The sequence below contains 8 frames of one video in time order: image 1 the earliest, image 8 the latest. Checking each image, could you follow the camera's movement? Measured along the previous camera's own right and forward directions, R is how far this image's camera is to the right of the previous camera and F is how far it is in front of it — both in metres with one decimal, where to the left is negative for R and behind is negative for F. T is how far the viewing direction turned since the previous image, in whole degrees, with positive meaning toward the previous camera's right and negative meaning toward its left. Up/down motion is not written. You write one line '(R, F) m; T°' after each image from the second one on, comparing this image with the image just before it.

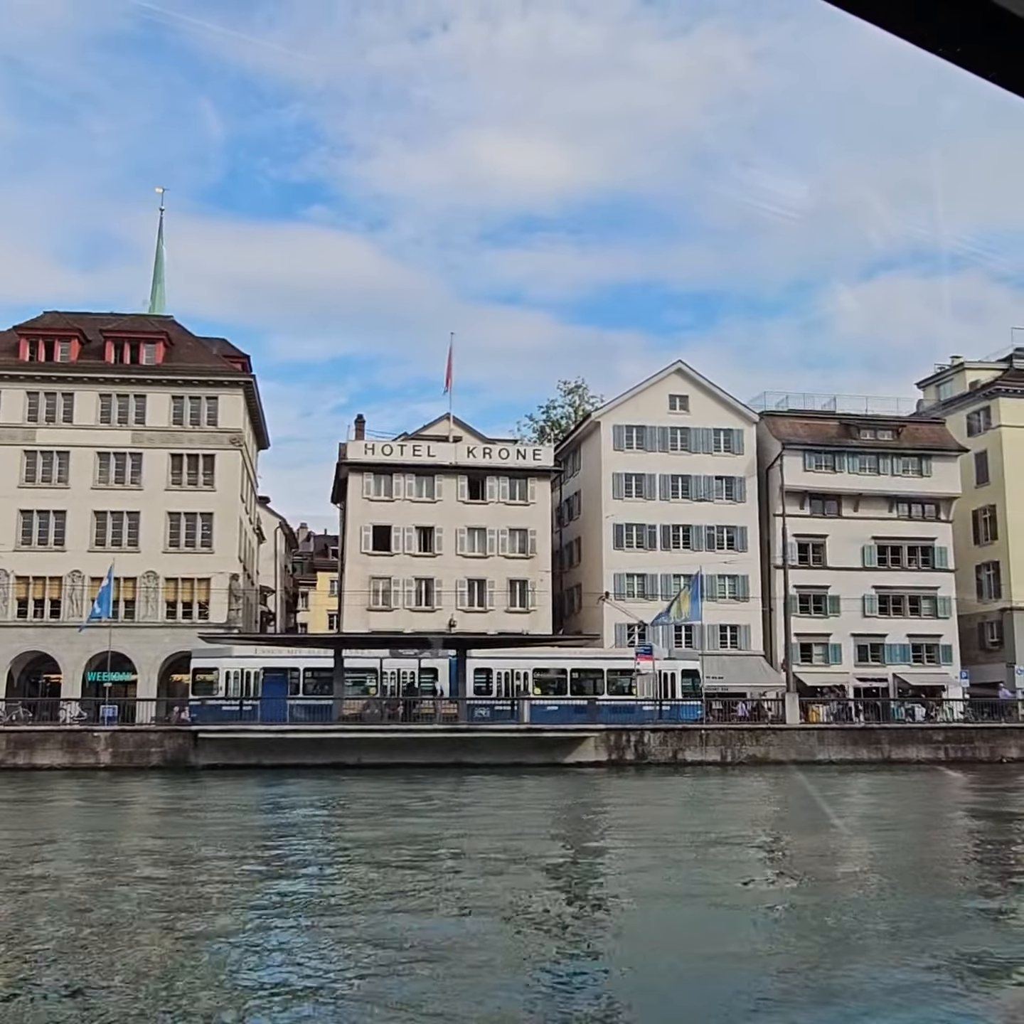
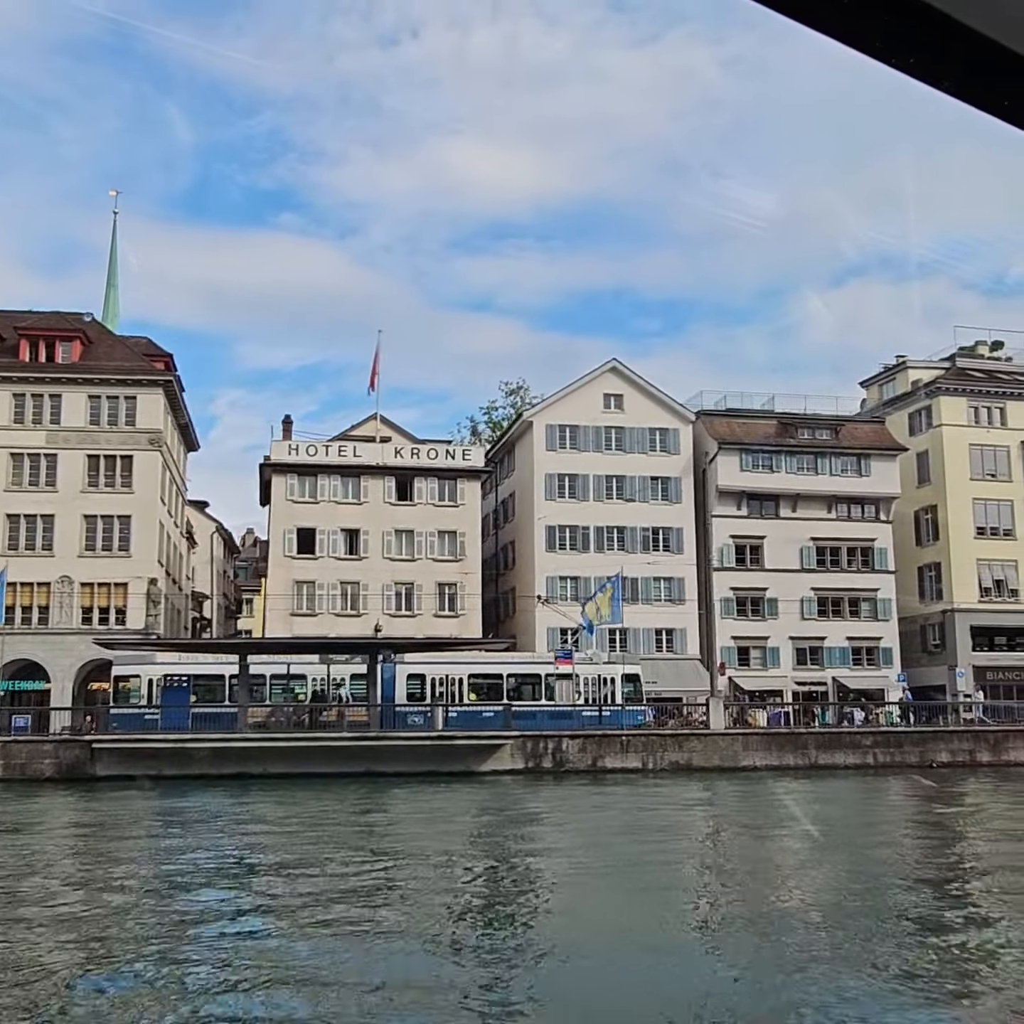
(+1.9, +1.5) m; +1°
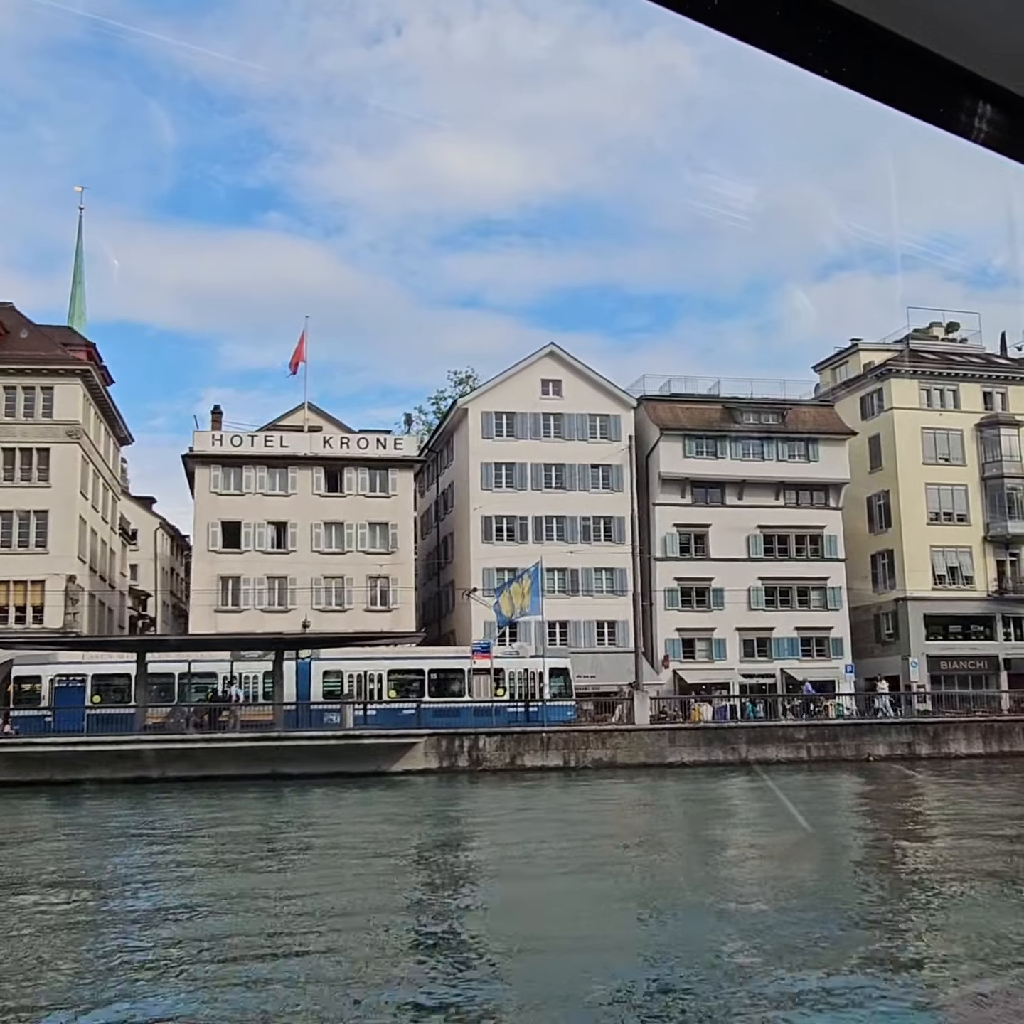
(+2.4, +1.9) m; 0°
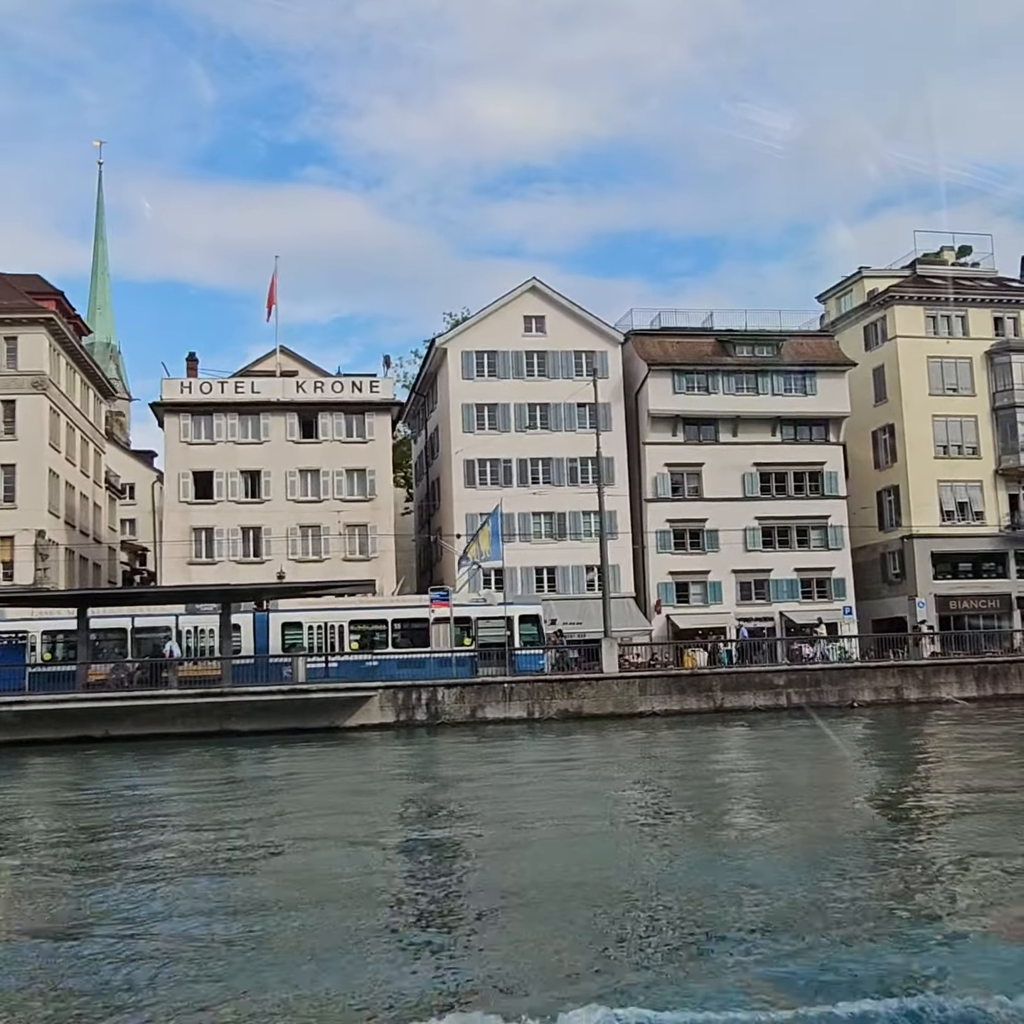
(+2.7, +2.1) m; -2°
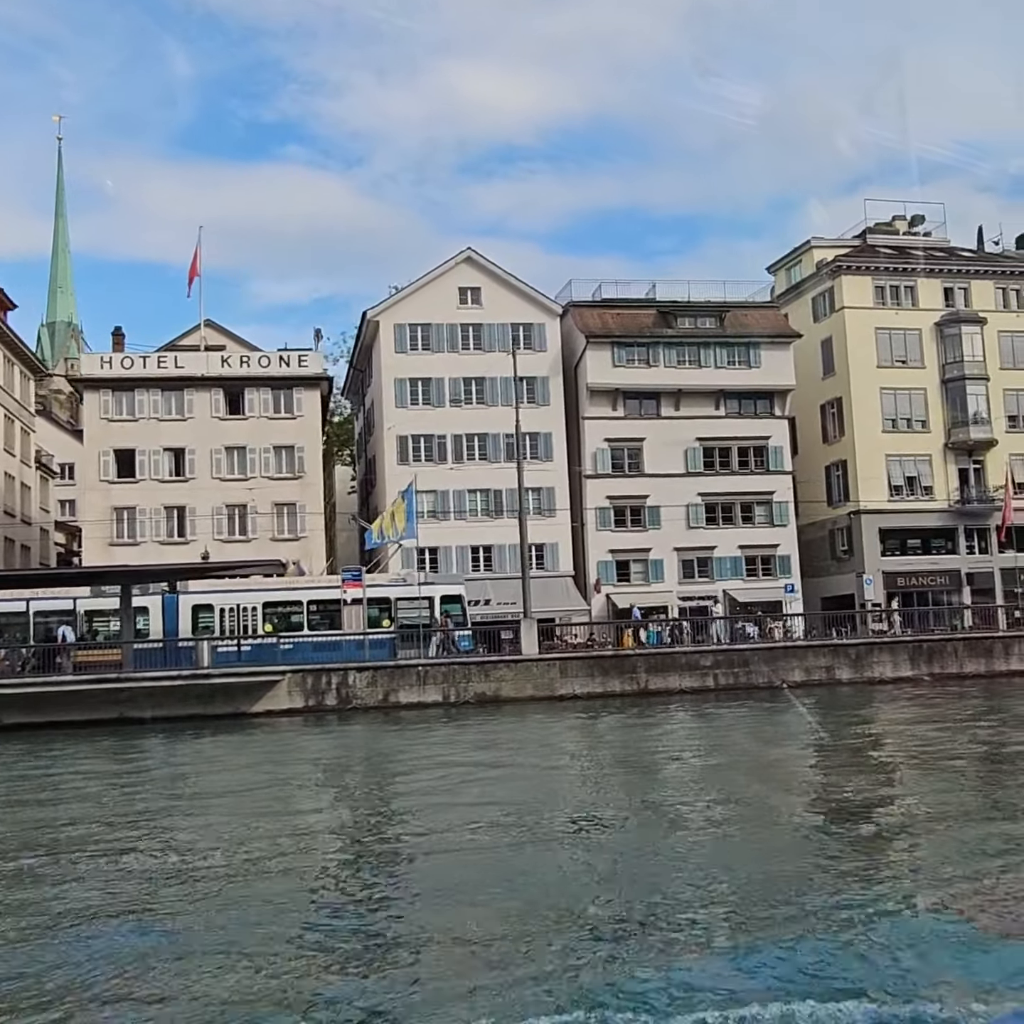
(+1.9, +1.6) m; +1°
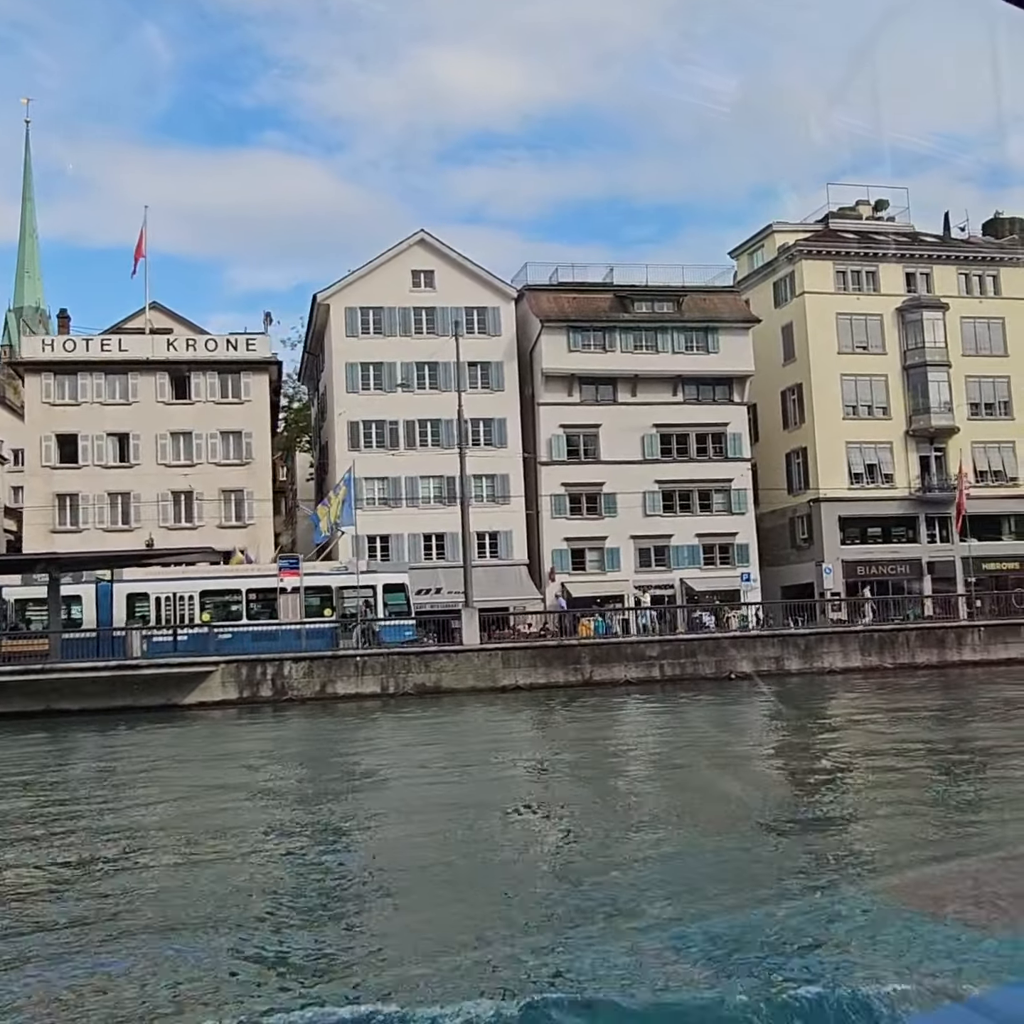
(+1.1, +0.9) m; +1°
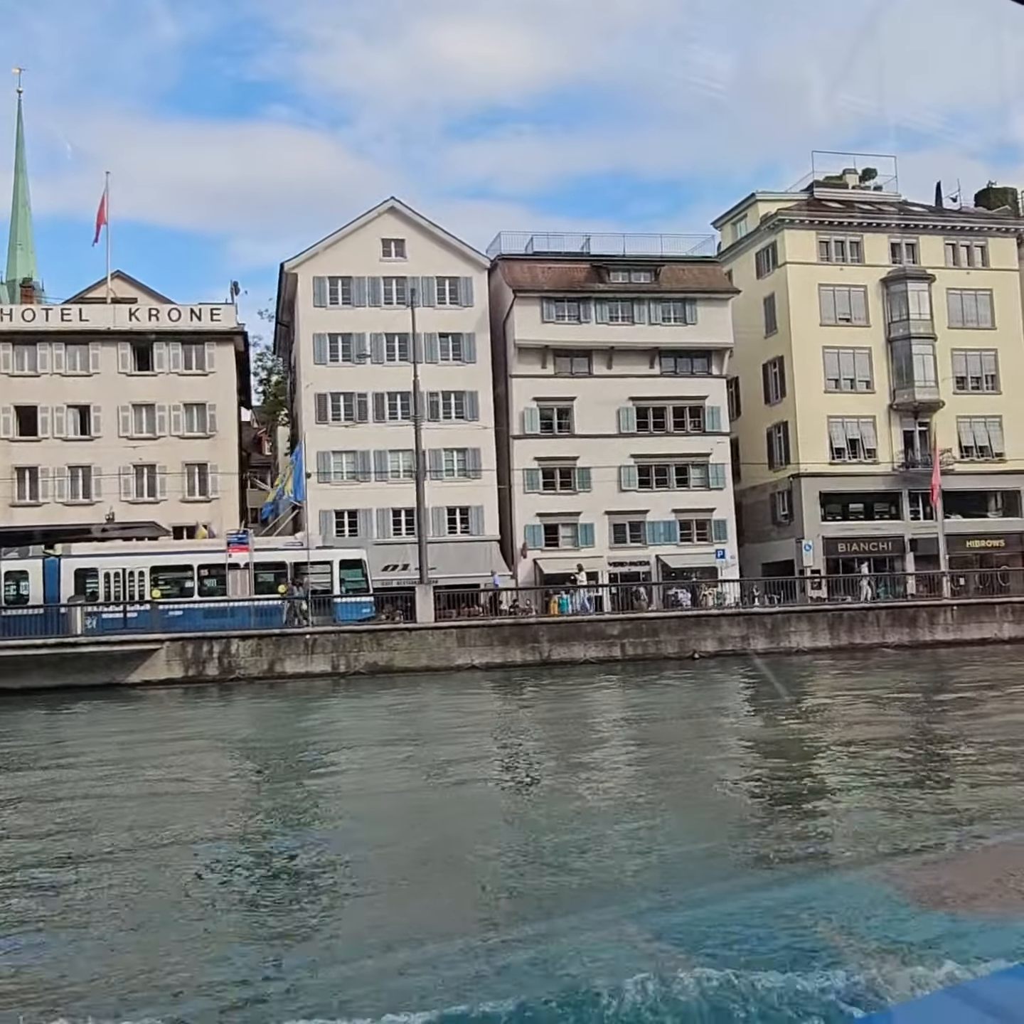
(+1.3, +1.2) m; 0°
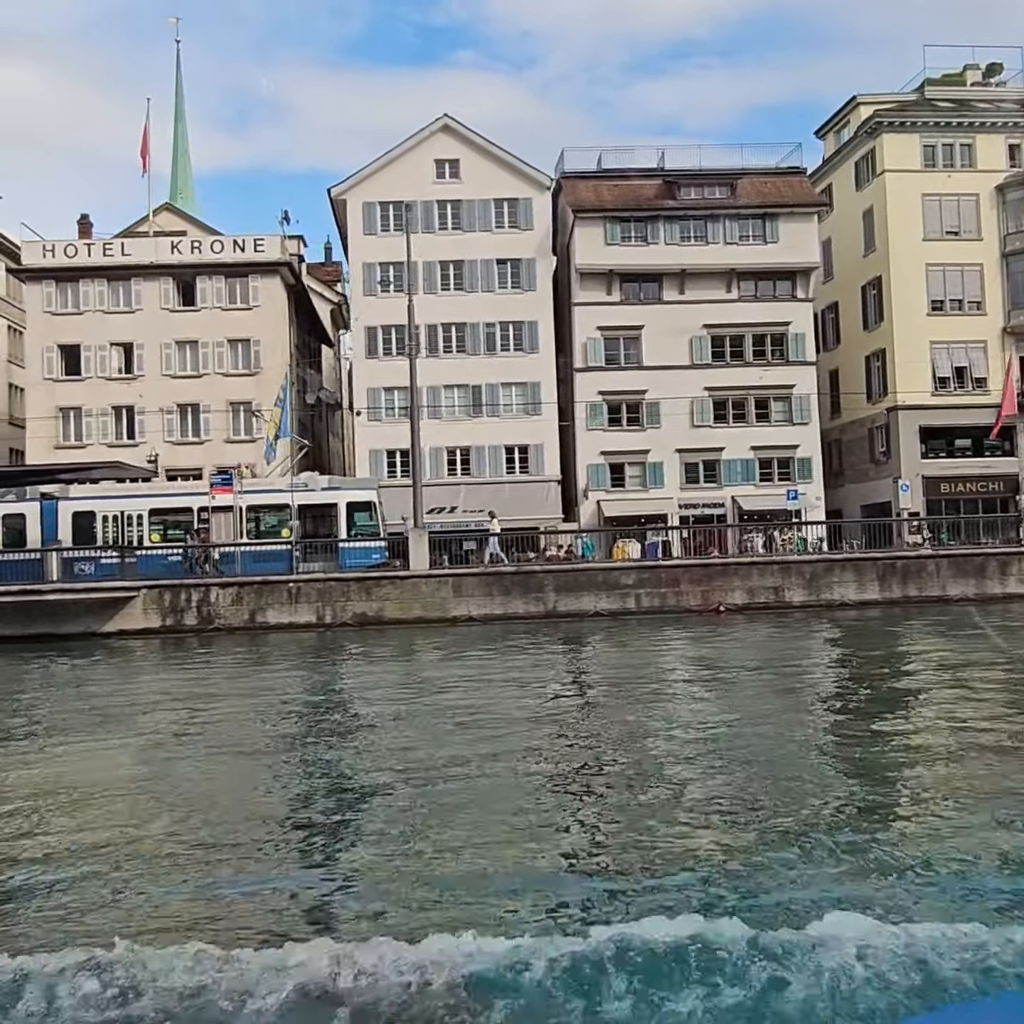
(+4.4, +3.6) m; -8°
